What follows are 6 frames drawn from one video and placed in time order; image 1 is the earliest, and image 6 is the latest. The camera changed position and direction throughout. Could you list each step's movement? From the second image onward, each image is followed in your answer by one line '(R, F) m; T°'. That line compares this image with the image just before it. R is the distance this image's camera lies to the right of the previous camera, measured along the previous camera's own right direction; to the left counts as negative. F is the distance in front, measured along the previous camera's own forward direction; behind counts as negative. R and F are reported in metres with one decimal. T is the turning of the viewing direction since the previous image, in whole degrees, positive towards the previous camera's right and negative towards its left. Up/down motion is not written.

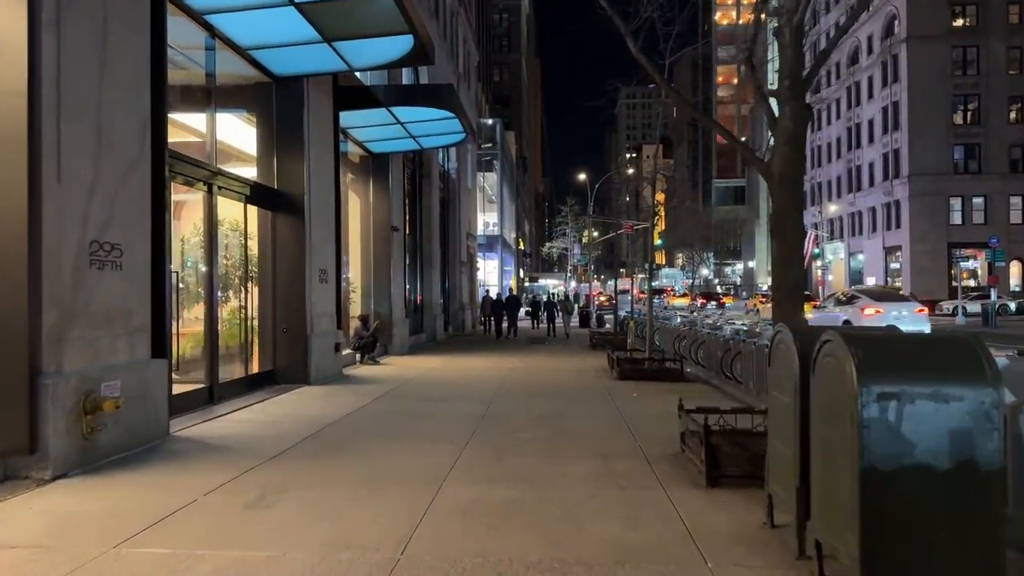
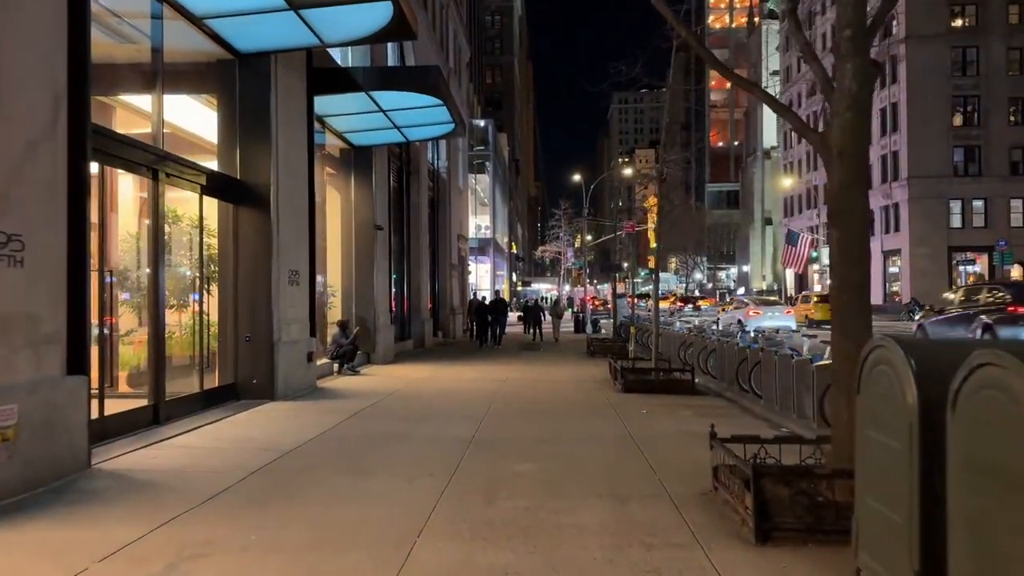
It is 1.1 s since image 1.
(0.0, +1.6) m; +1°
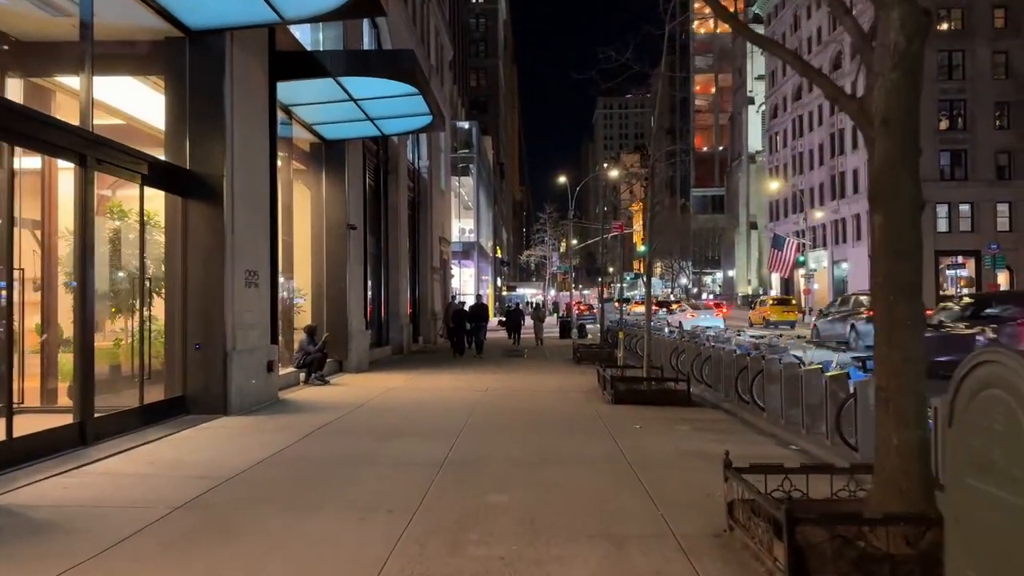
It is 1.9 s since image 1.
(+0.1, +1.2) m; +1°
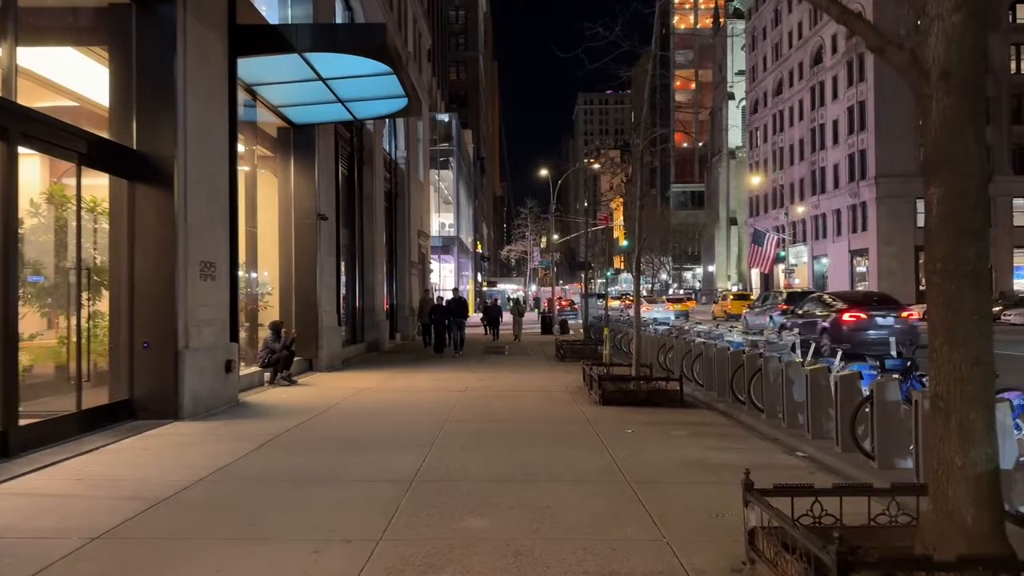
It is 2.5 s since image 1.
(0.0, +0.9) m; +2°
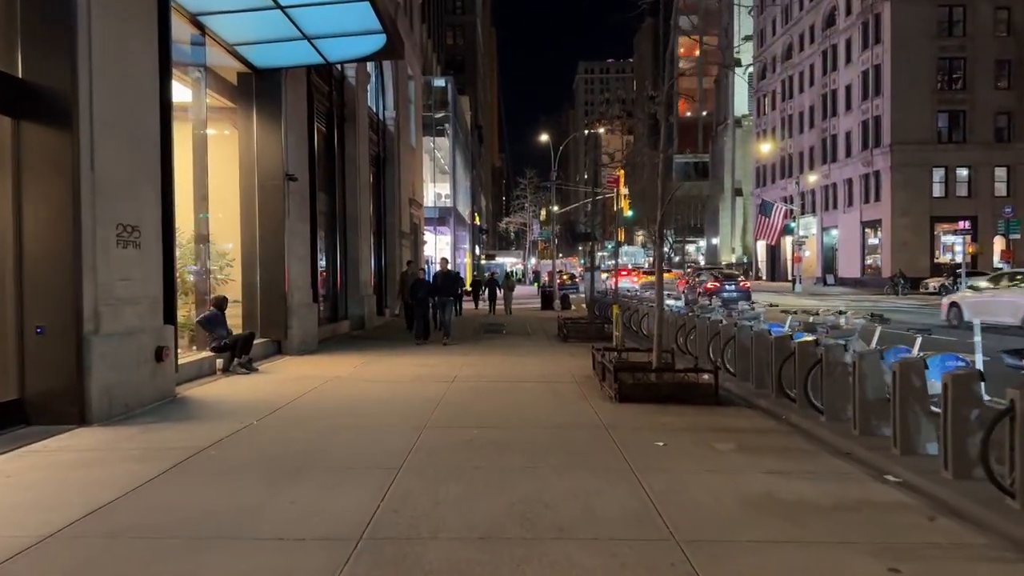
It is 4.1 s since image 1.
(0.0, +2.3) m; 0°
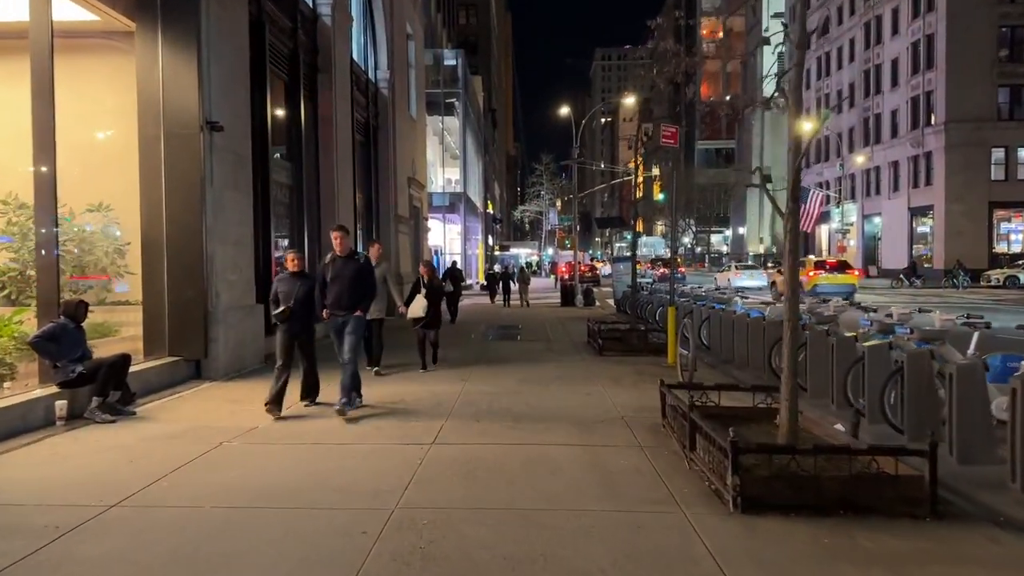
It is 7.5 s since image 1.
(-0.1, +4.7) m; -1°
